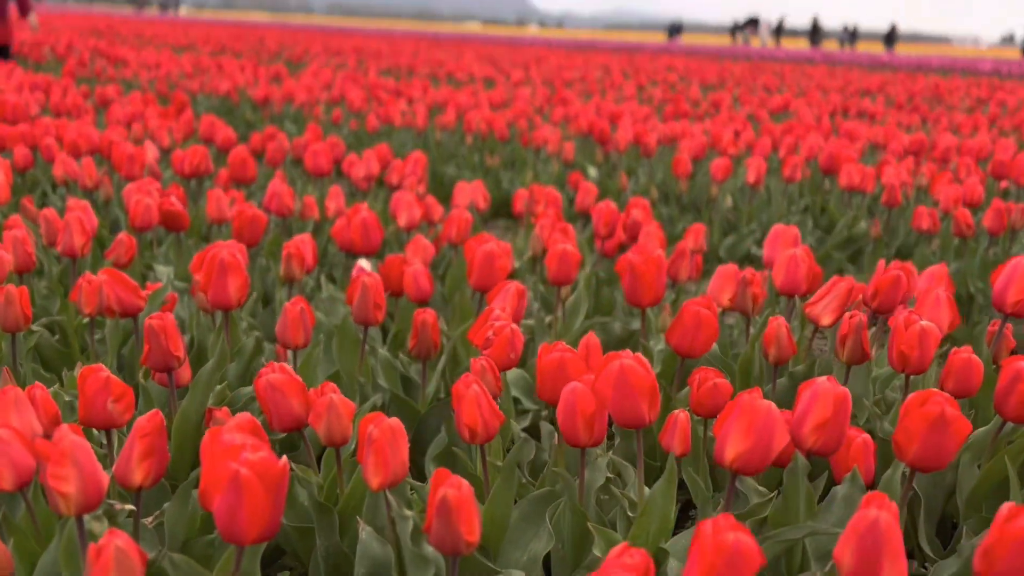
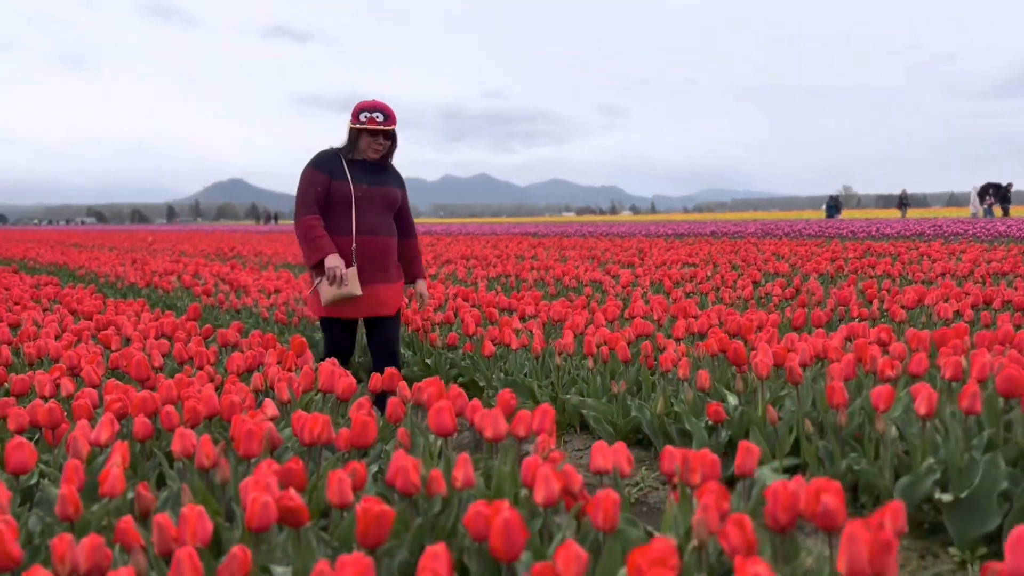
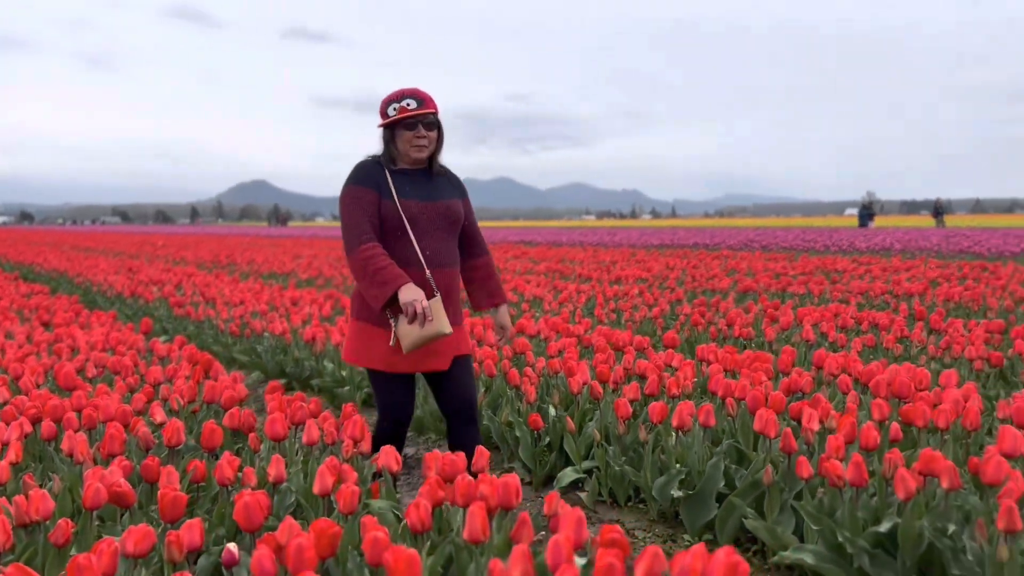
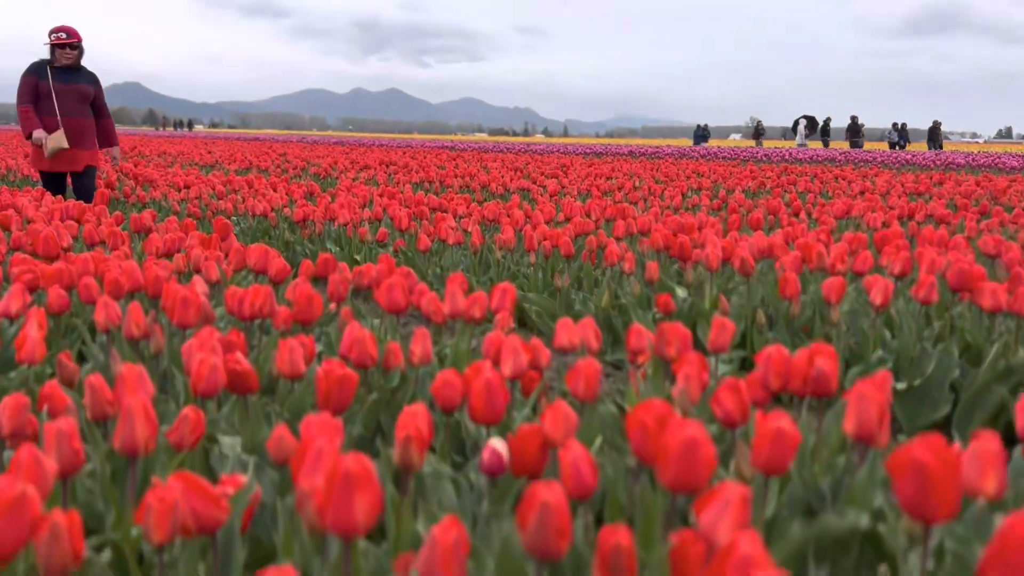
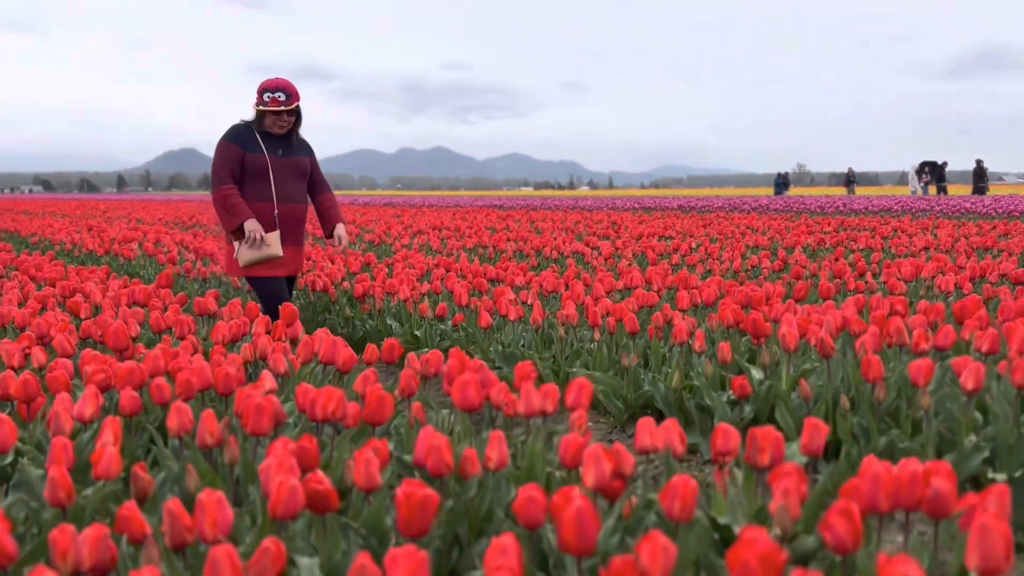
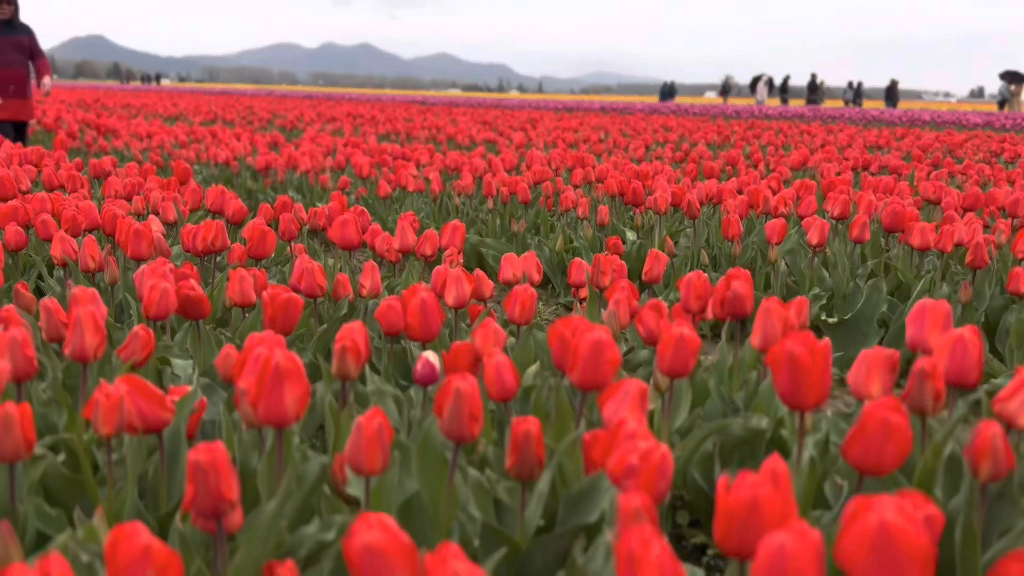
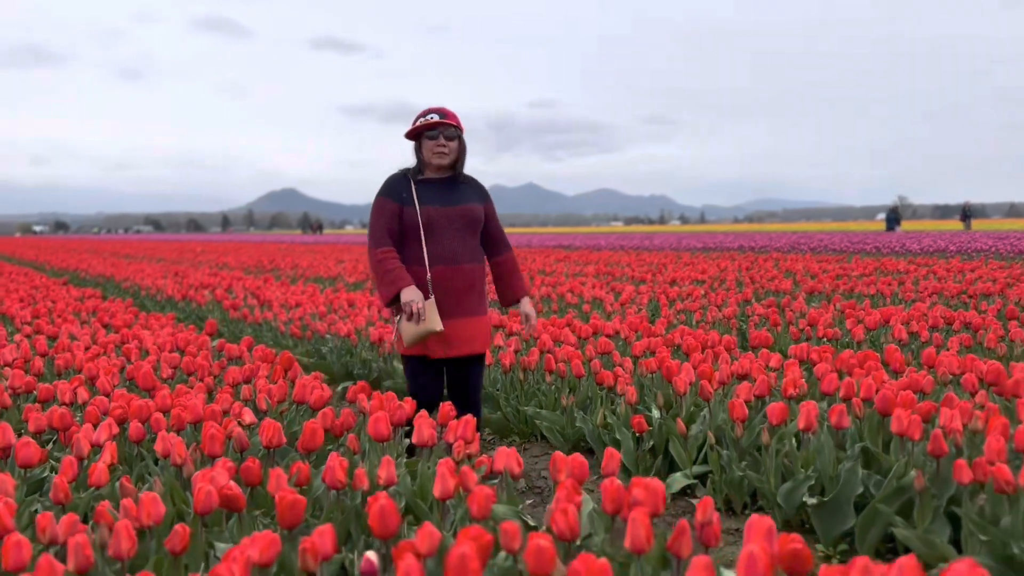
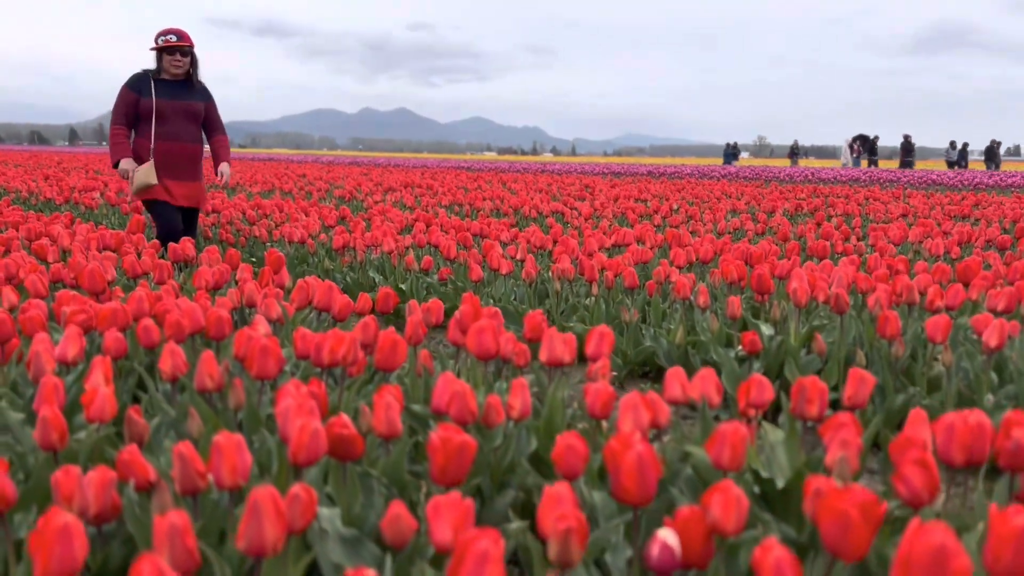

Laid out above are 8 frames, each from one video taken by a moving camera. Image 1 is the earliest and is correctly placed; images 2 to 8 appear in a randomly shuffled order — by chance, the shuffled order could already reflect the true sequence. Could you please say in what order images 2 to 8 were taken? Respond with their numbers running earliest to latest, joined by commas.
6, 4, 8, 5, 2, 7, 3
